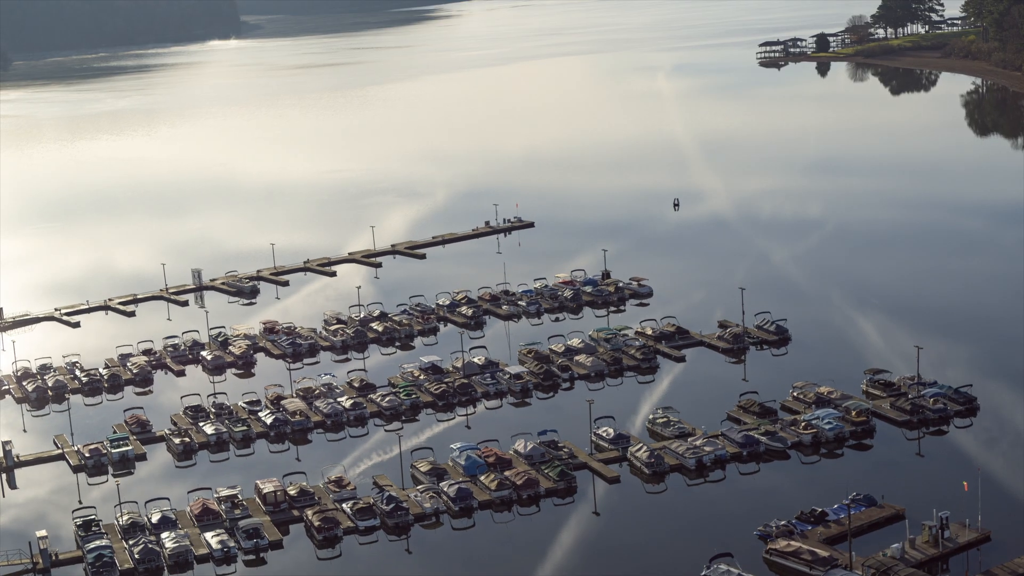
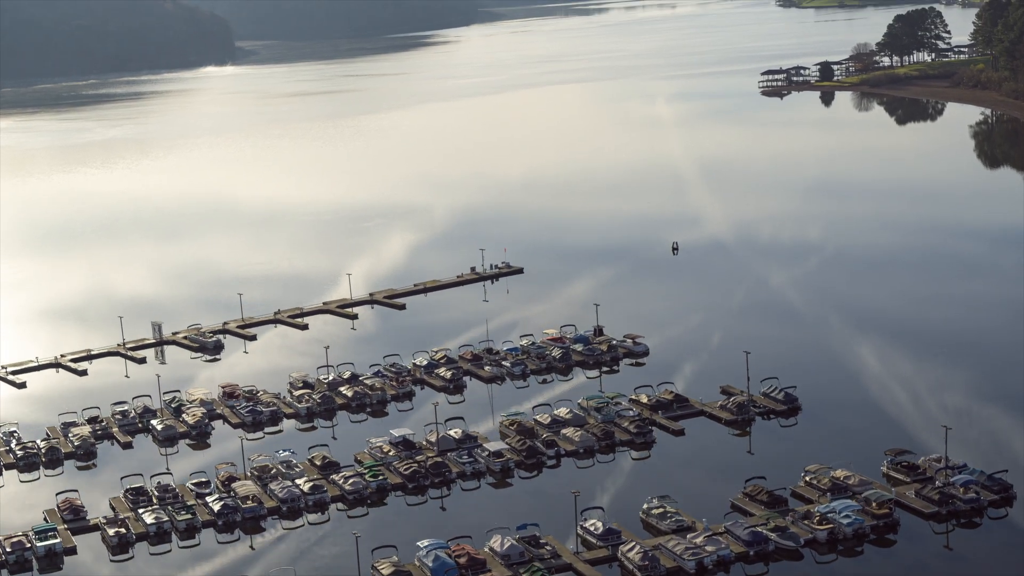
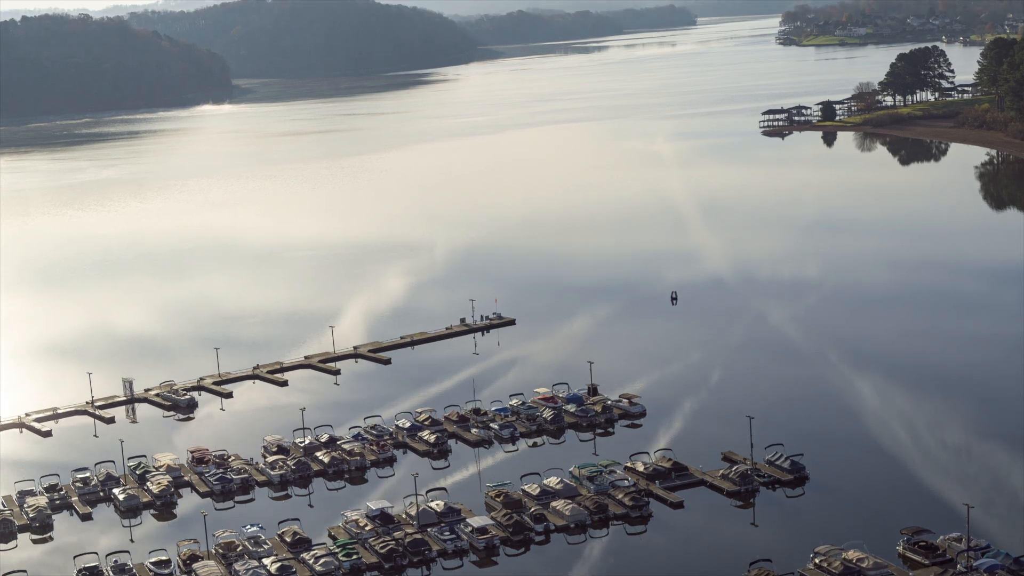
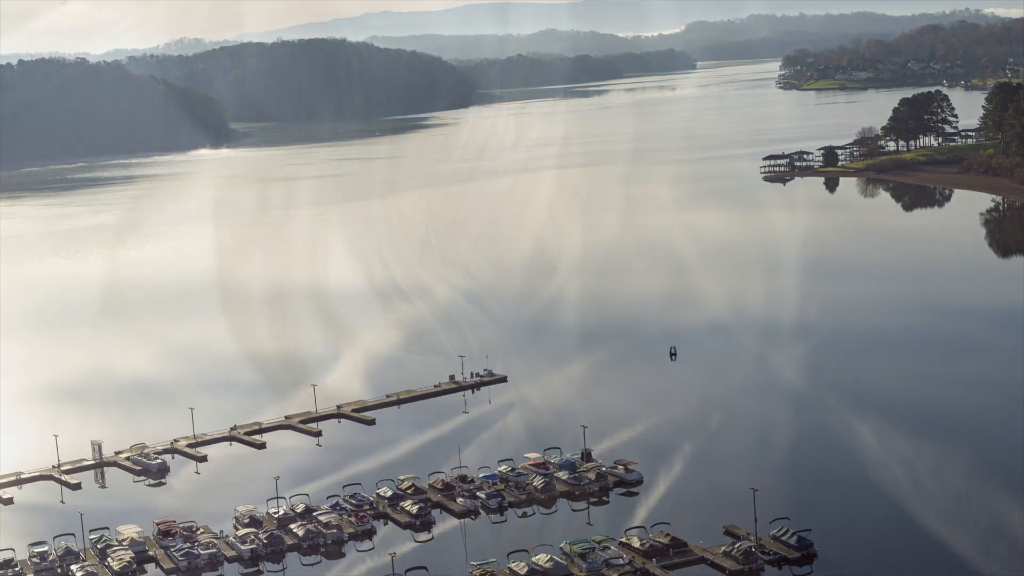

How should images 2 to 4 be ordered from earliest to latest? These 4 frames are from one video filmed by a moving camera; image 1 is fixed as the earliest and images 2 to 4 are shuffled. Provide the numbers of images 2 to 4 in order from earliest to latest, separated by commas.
2, 3, 4
